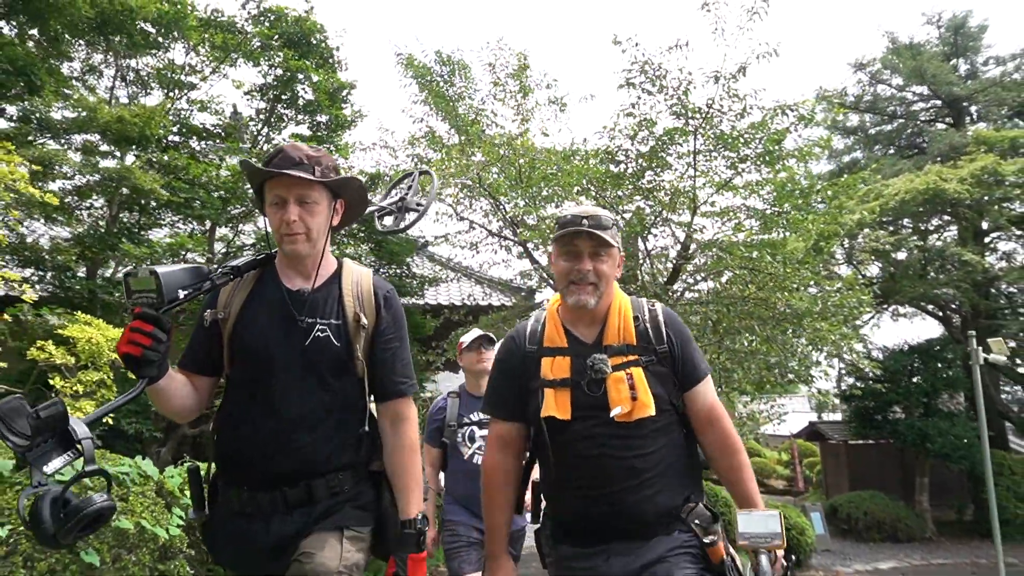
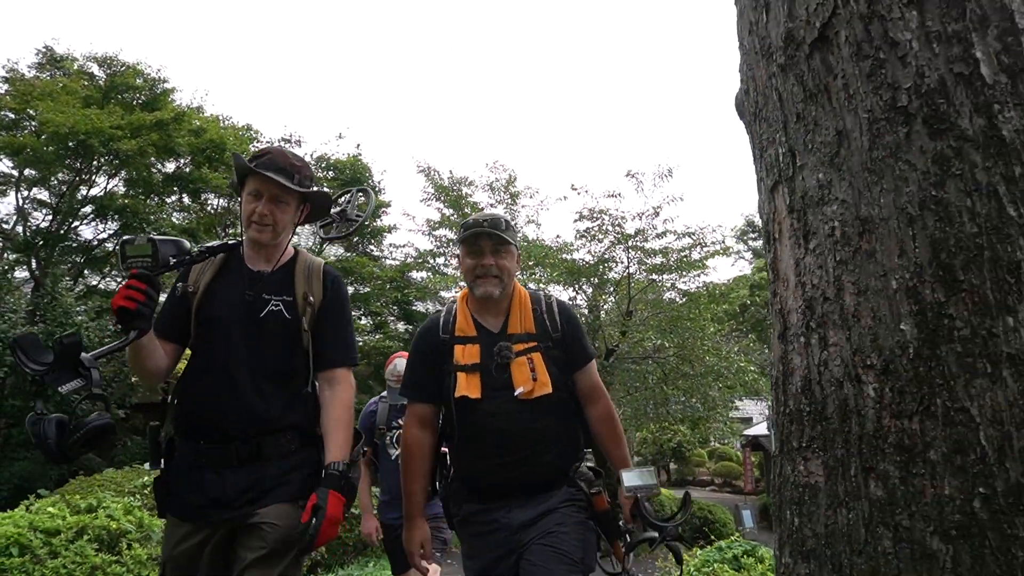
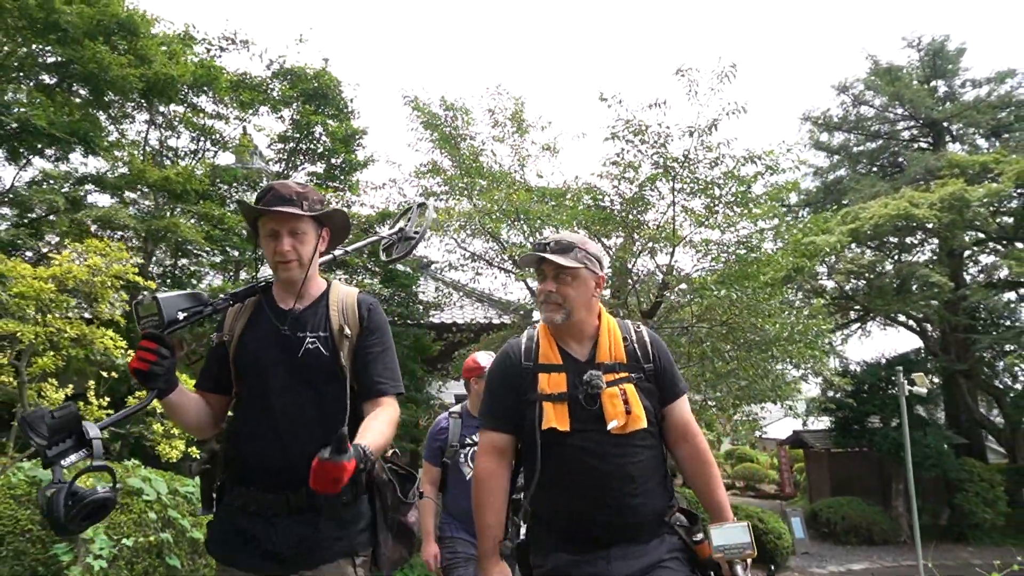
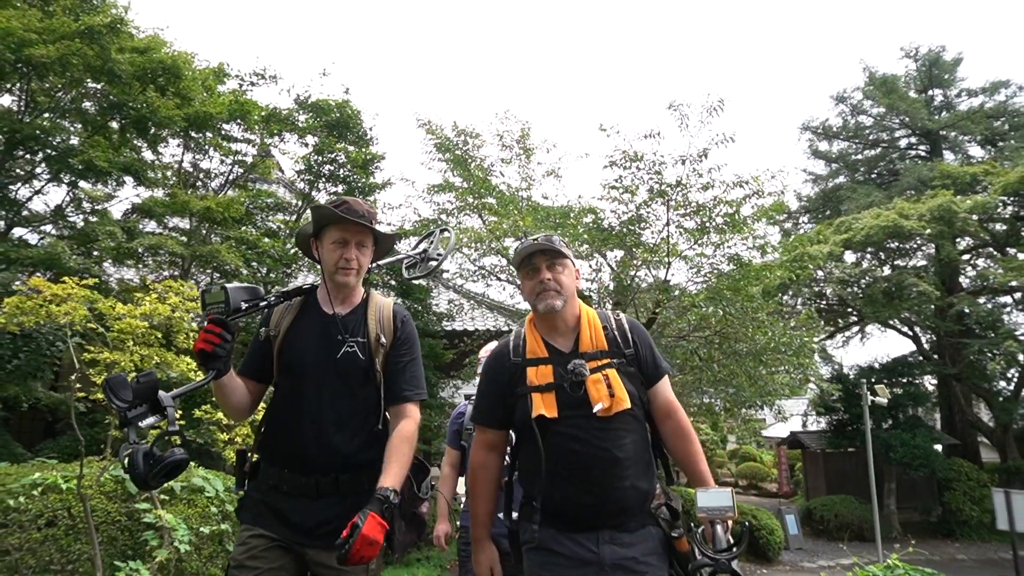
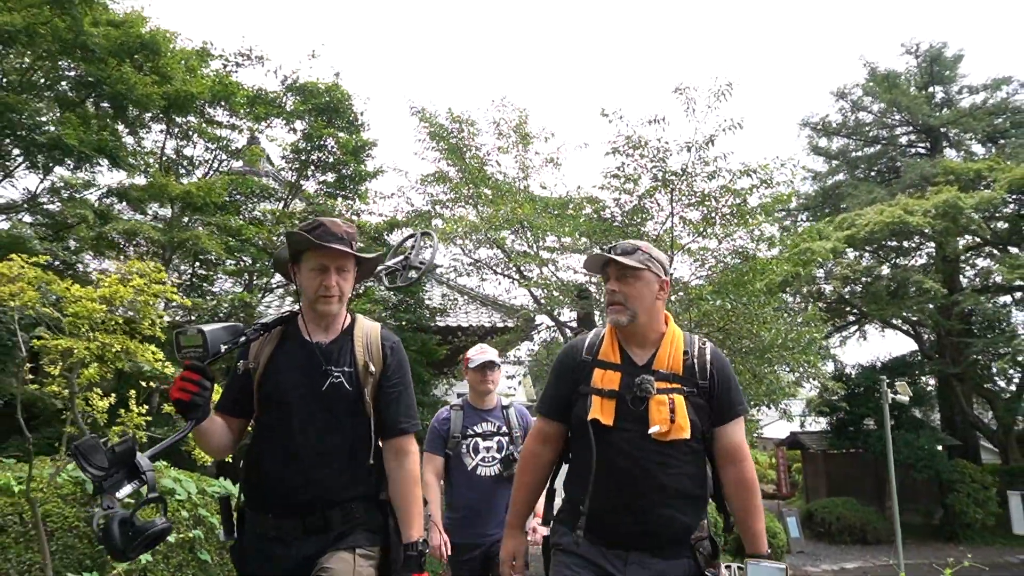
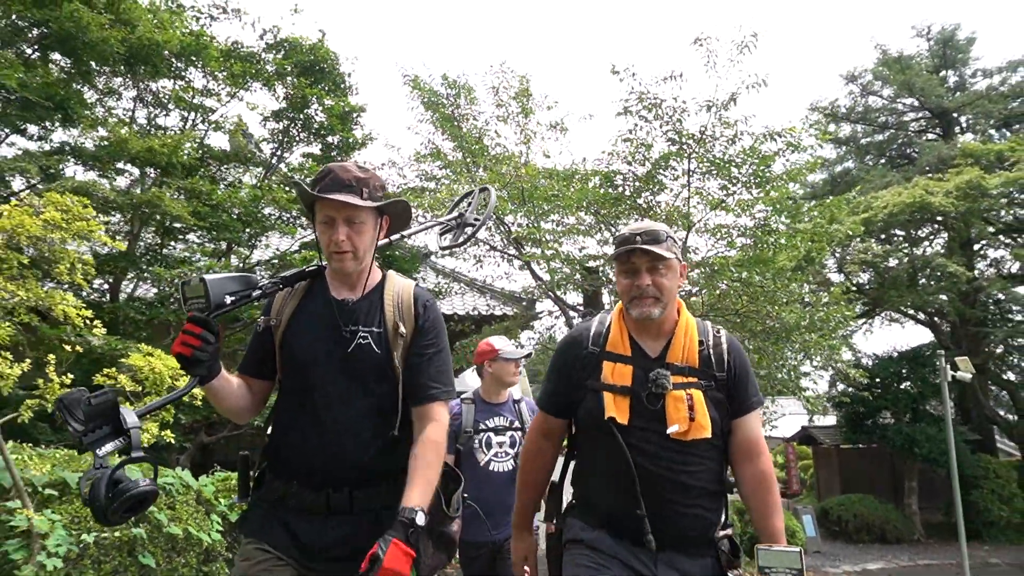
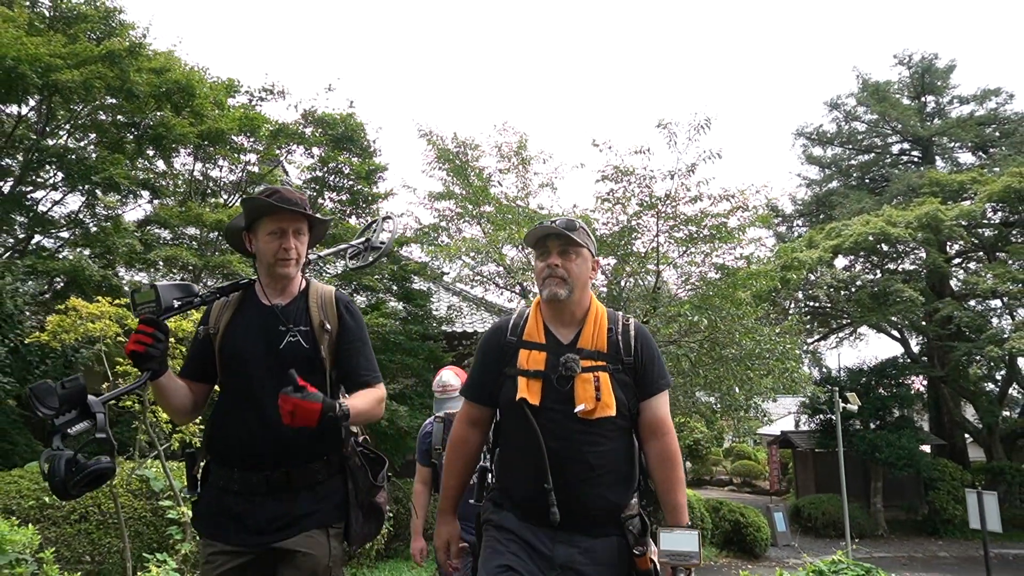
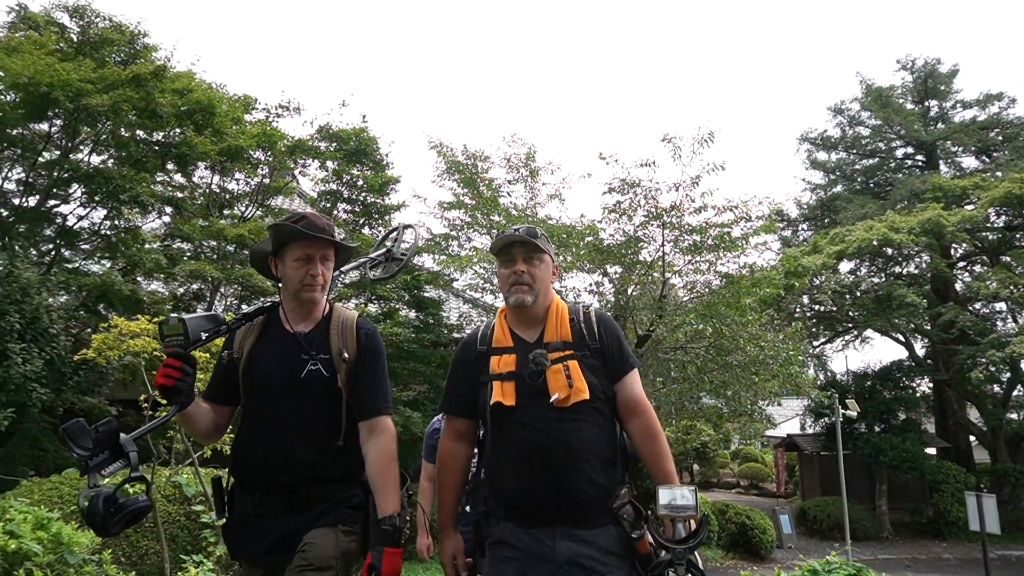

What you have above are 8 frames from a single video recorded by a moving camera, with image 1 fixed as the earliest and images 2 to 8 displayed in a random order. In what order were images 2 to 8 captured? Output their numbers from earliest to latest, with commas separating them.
6, 3, 5, 4, 7, 8, 2
